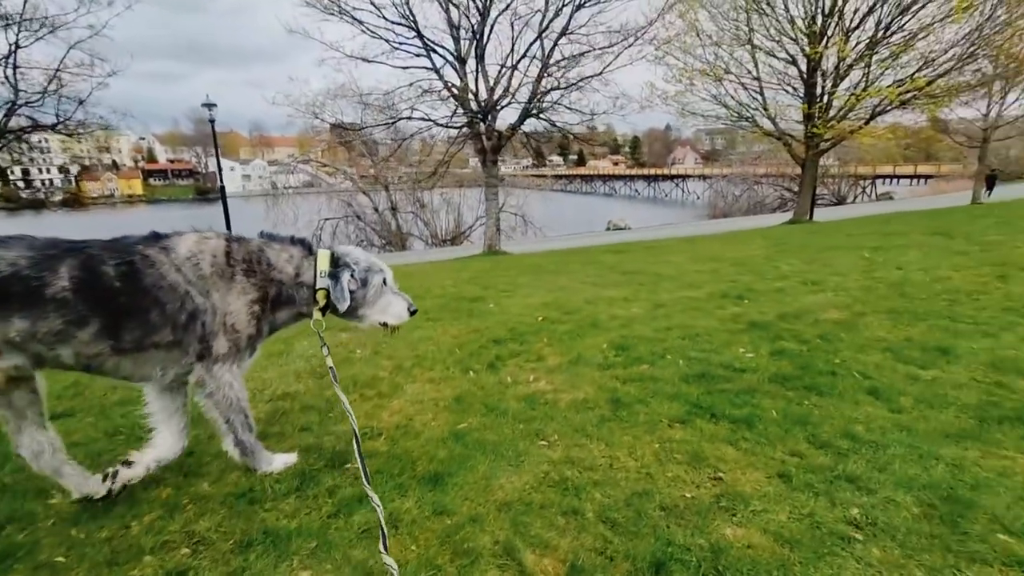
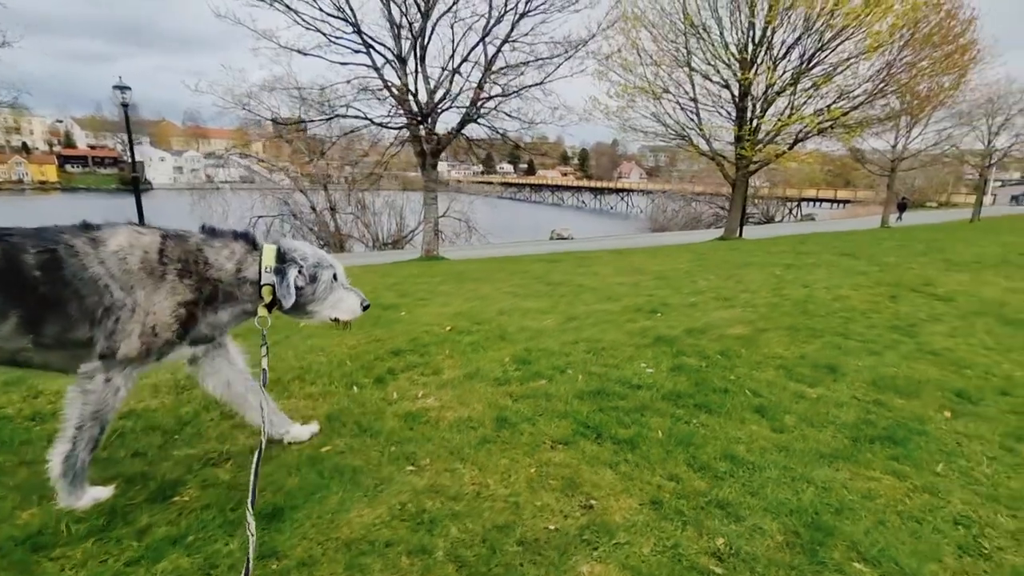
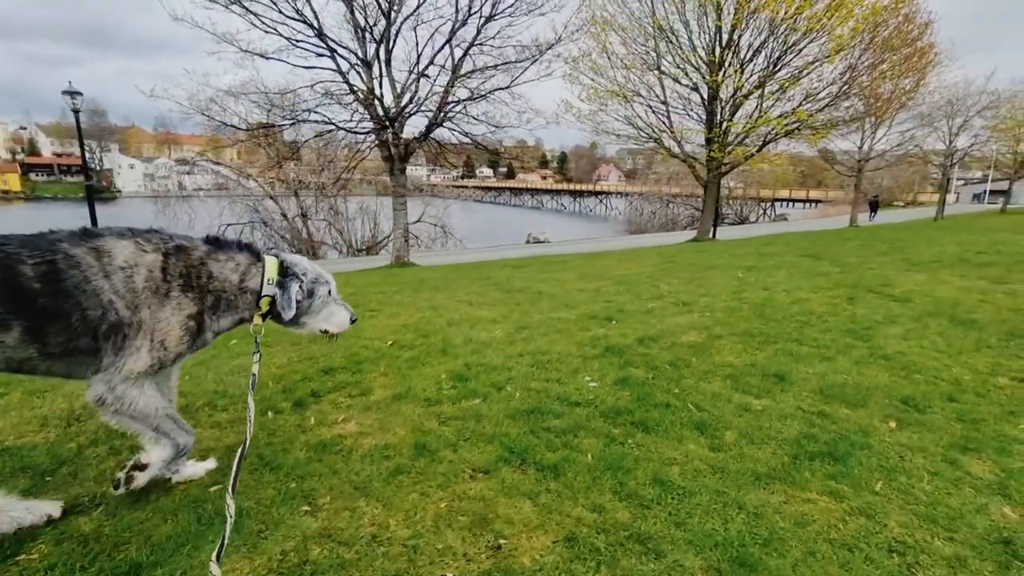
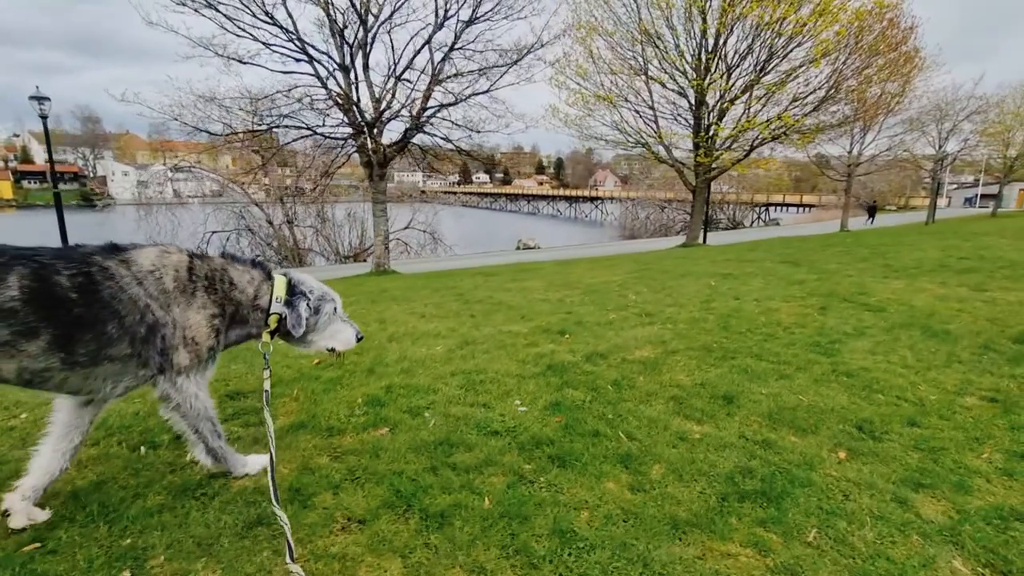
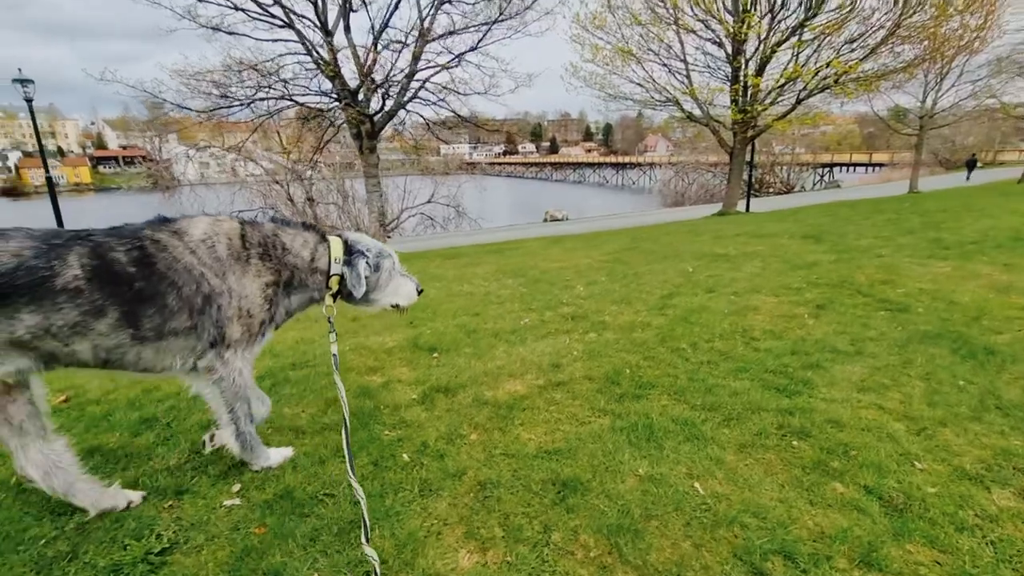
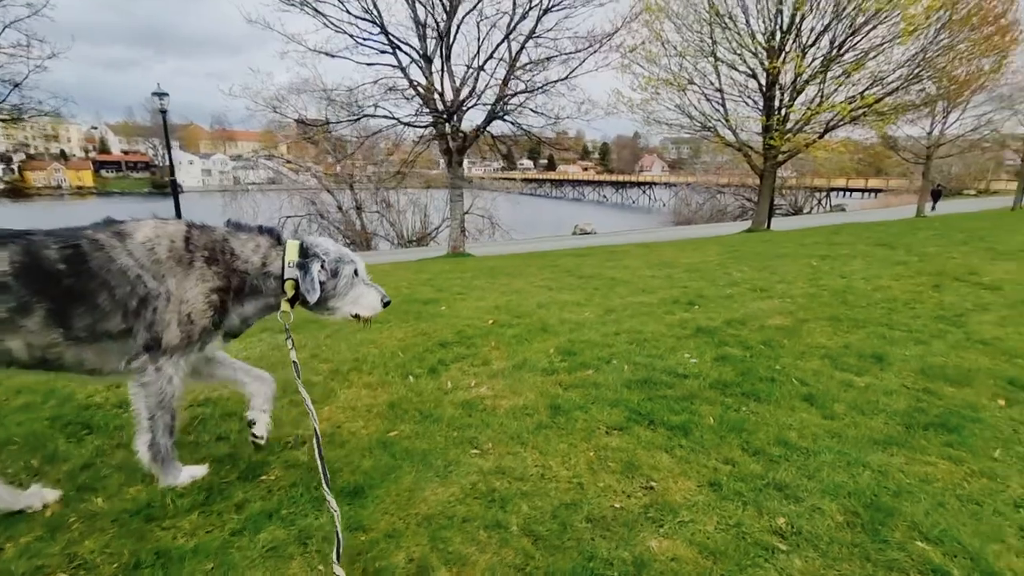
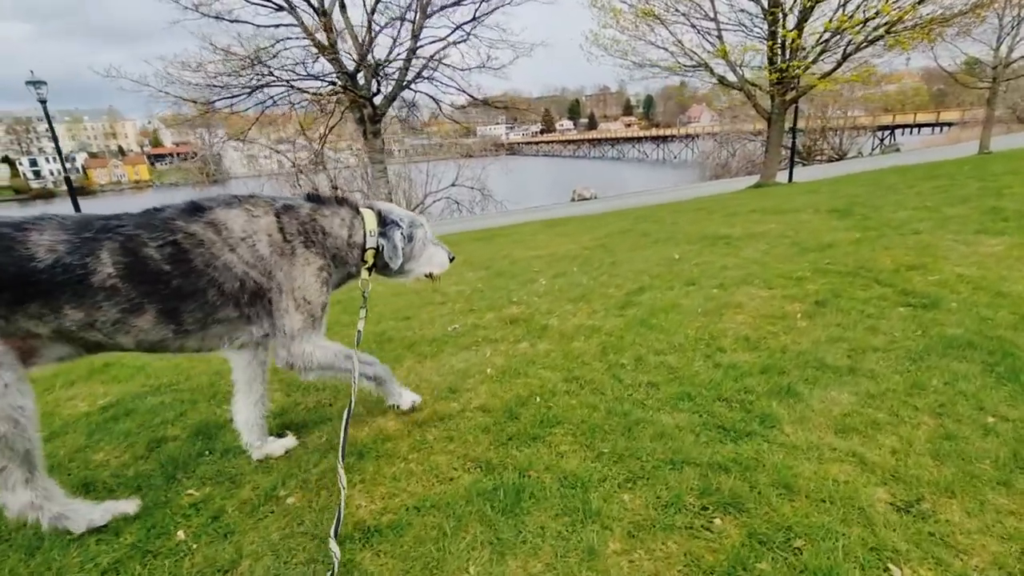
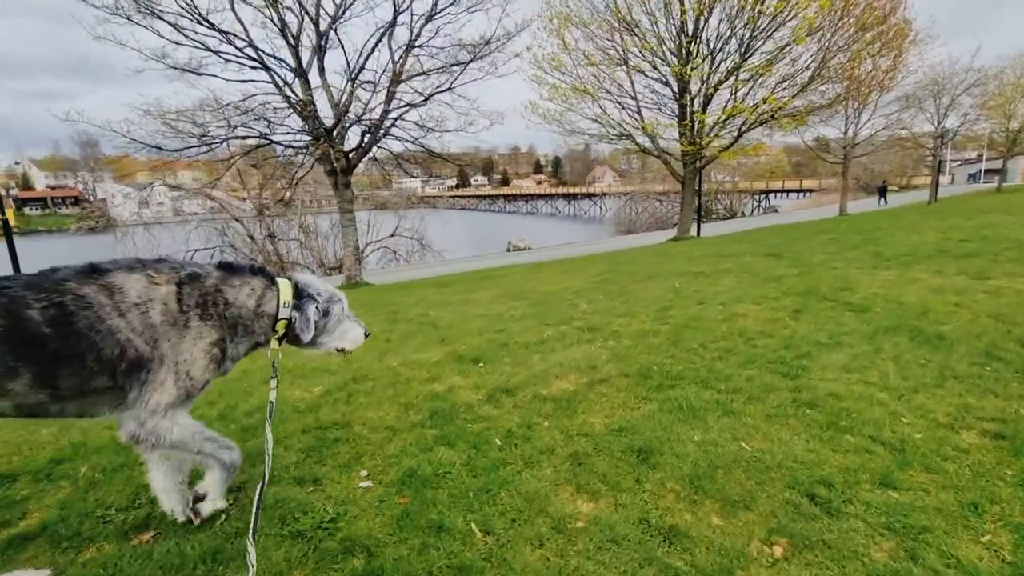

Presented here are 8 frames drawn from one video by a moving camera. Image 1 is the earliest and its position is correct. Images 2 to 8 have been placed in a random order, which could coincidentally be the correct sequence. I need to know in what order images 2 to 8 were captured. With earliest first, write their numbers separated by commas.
6, 2, 3, 4, 8, 5, 7
